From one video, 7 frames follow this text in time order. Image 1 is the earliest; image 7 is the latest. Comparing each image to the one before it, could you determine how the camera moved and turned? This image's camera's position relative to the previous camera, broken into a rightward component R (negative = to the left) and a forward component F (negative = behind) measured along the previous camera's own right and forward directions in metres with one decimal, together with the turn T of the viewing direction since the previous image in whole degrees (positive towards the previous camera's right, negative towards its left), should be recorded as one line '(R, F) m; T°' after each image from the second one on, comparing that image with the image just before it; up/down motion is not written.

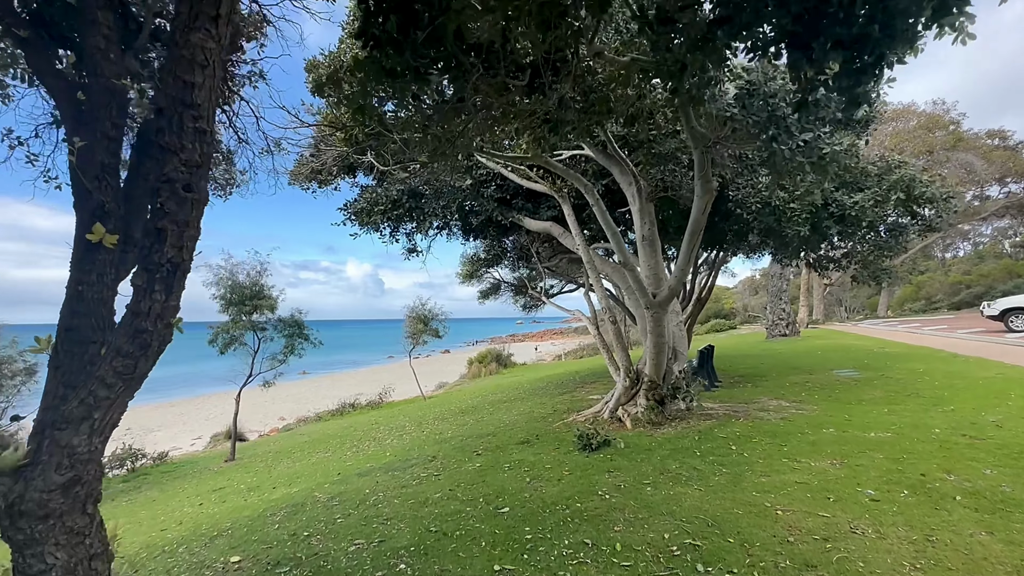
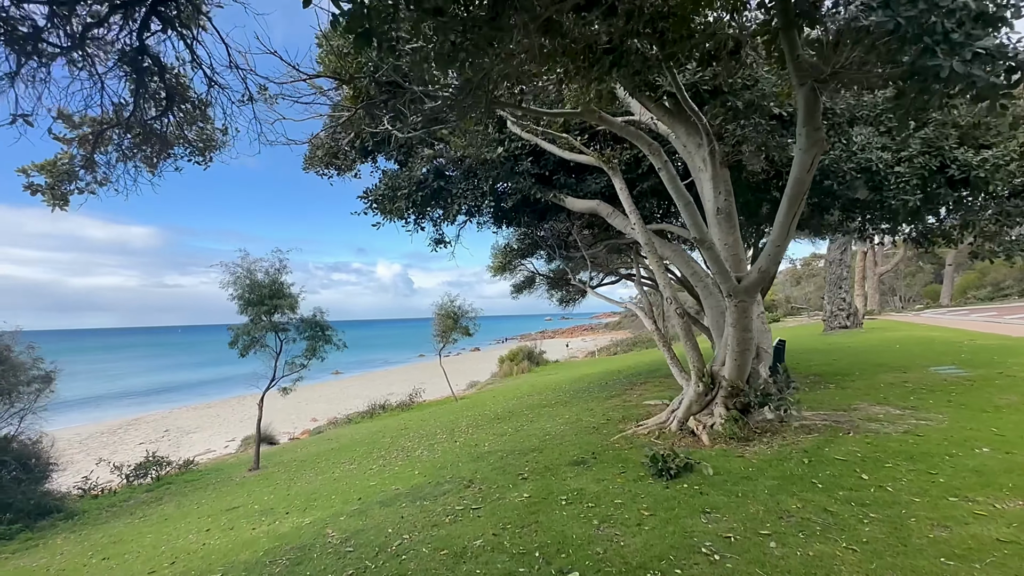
(-0.3, +1.4) m; -3°
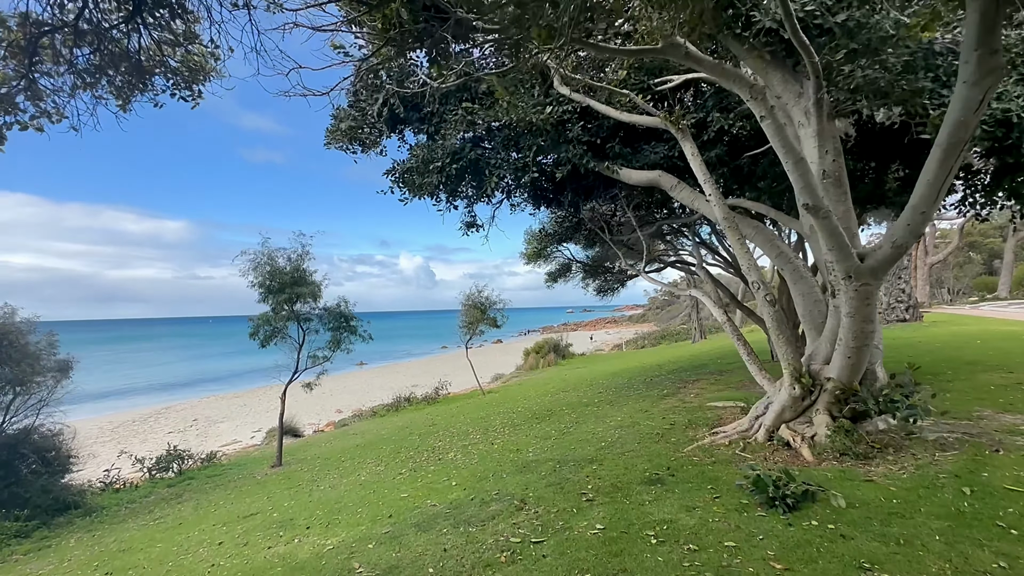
(-0.4, +1.1) m; -3°
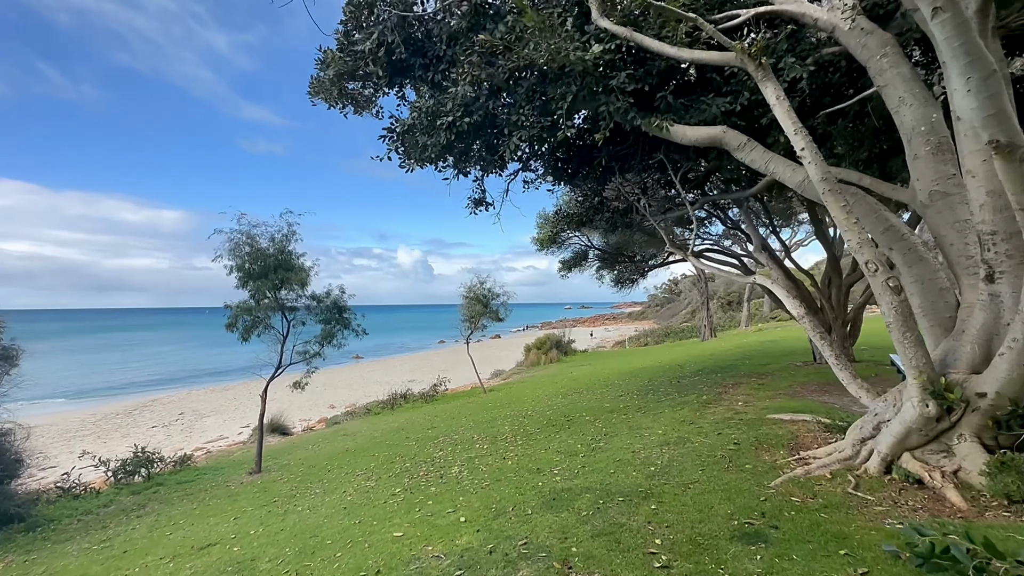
(-0.4, +1.6) m; 0°
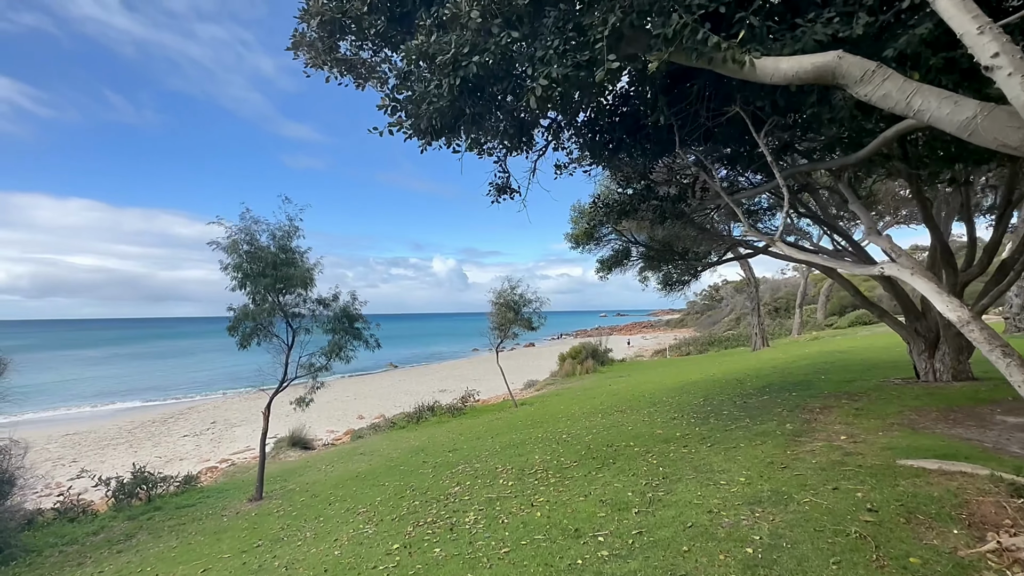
(+0.1, +1.7) m; -4°
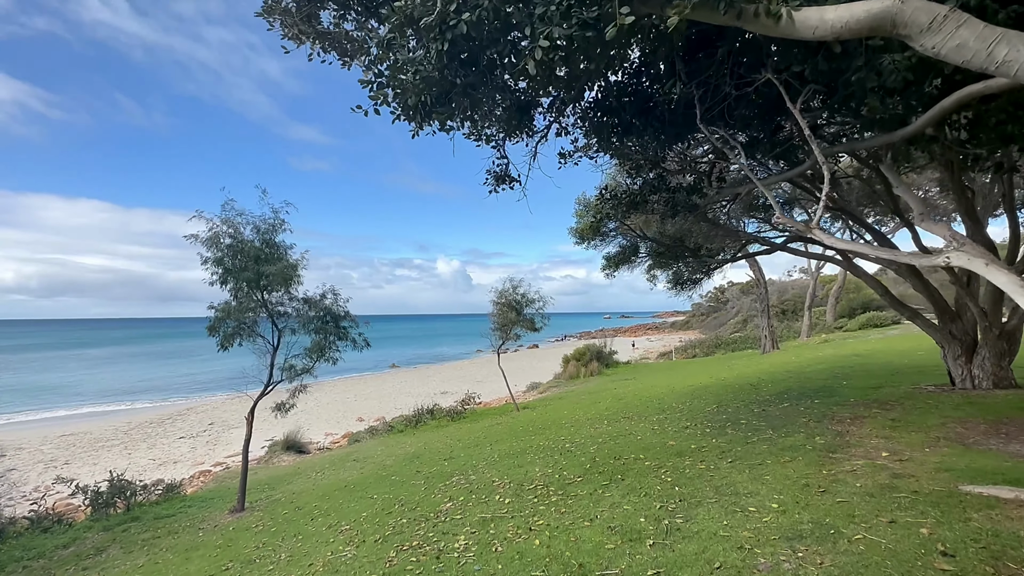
(+0.1, +0.7) m; 0°
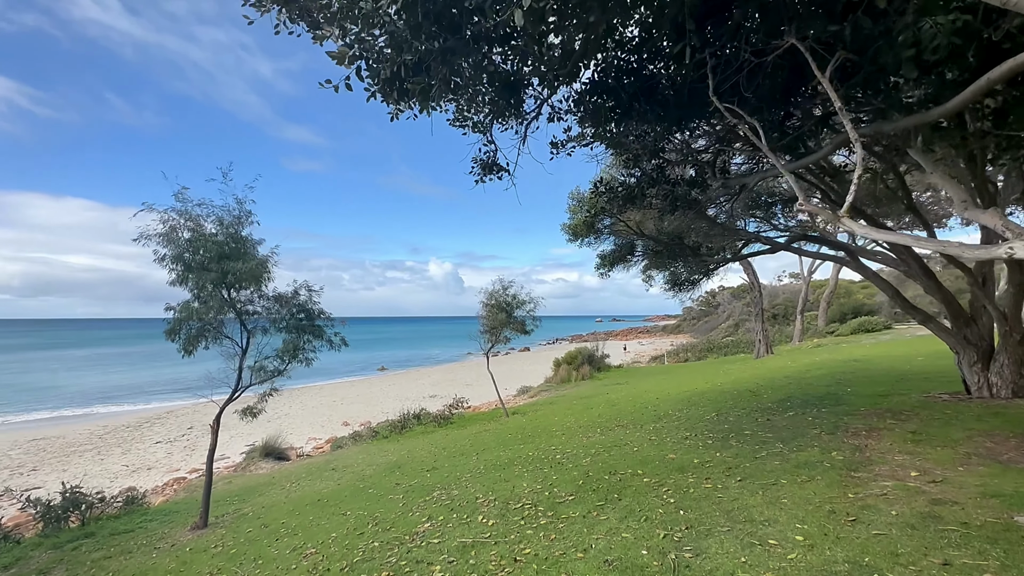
(+0.1, +0.7) m; +1°
